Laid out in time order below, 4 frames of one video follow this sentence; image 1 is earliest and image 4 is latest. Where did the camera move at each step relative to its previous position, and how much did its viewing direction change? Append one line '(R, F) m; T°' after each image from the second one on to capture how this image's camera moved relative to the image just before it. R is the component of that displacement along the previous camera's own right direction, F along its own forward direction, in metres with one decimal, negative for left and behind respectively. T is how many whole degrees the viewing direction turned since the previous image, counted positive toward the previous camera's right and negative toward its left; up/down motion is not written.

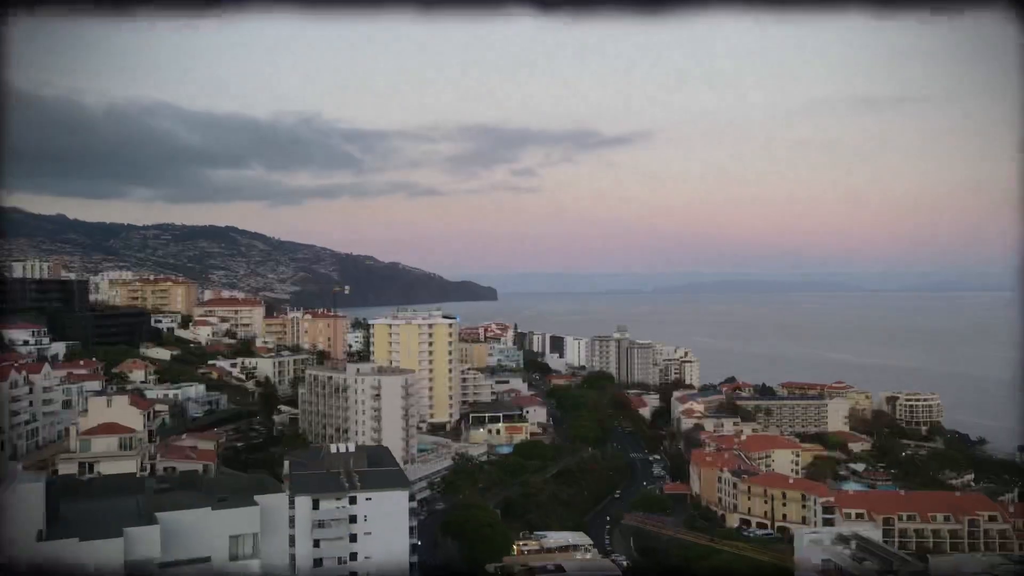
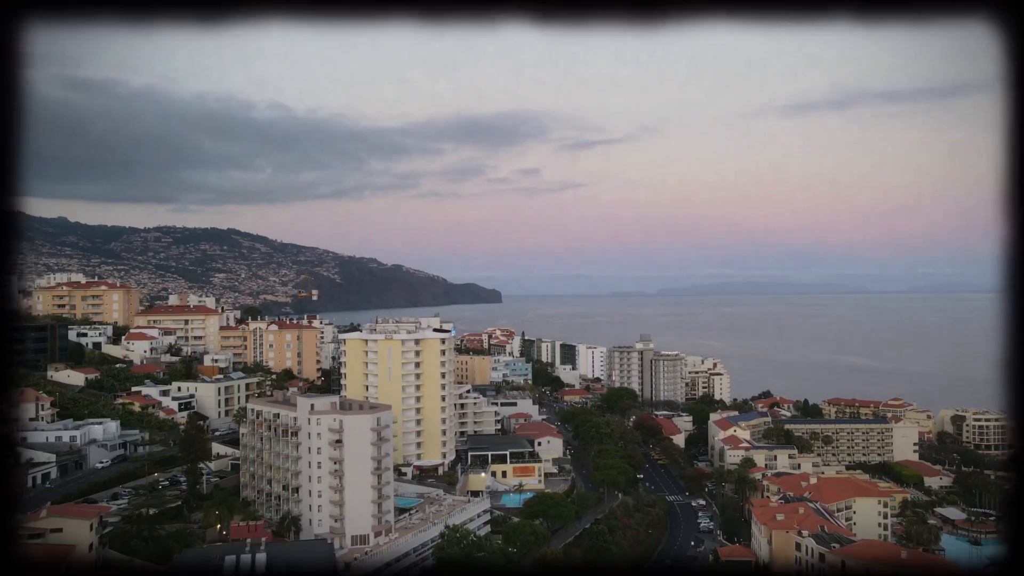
(-0.1, +3.7) m; 0°
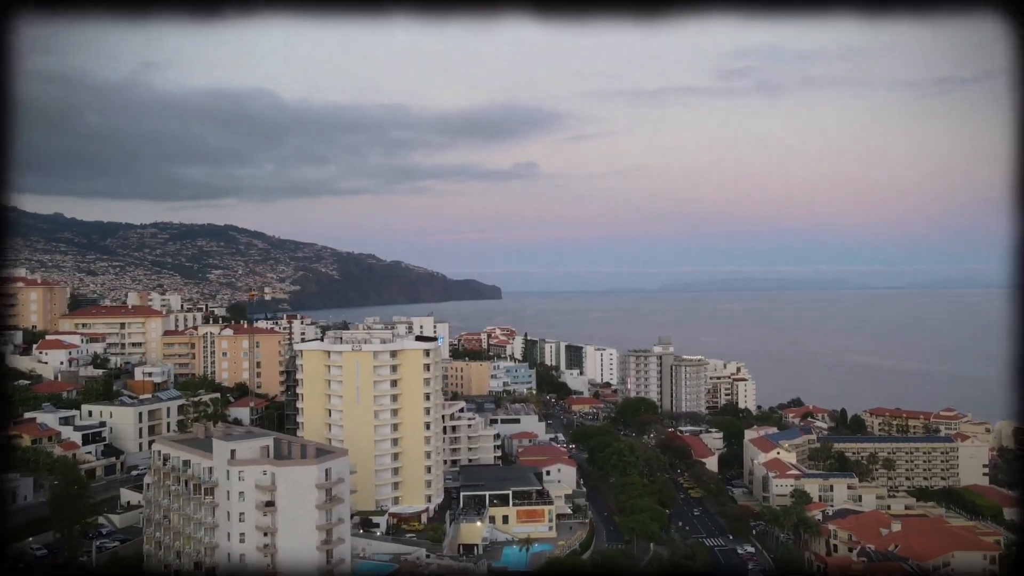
(0.0, +3.0) m; 0°
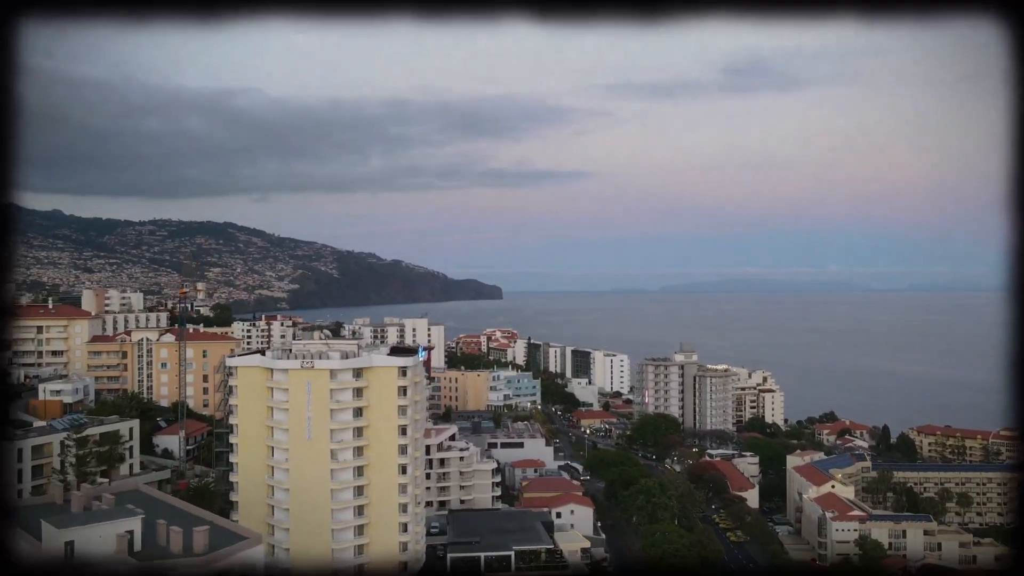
(0.0, +2.6) m; 0°
